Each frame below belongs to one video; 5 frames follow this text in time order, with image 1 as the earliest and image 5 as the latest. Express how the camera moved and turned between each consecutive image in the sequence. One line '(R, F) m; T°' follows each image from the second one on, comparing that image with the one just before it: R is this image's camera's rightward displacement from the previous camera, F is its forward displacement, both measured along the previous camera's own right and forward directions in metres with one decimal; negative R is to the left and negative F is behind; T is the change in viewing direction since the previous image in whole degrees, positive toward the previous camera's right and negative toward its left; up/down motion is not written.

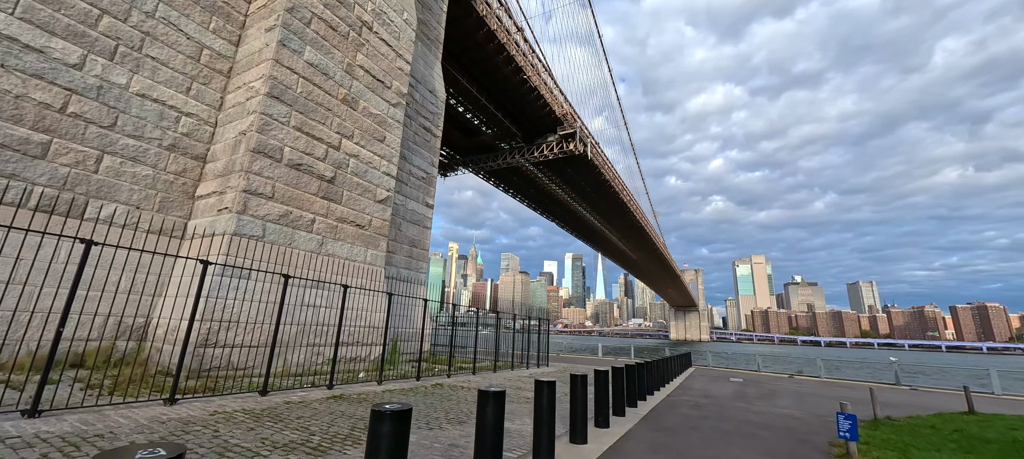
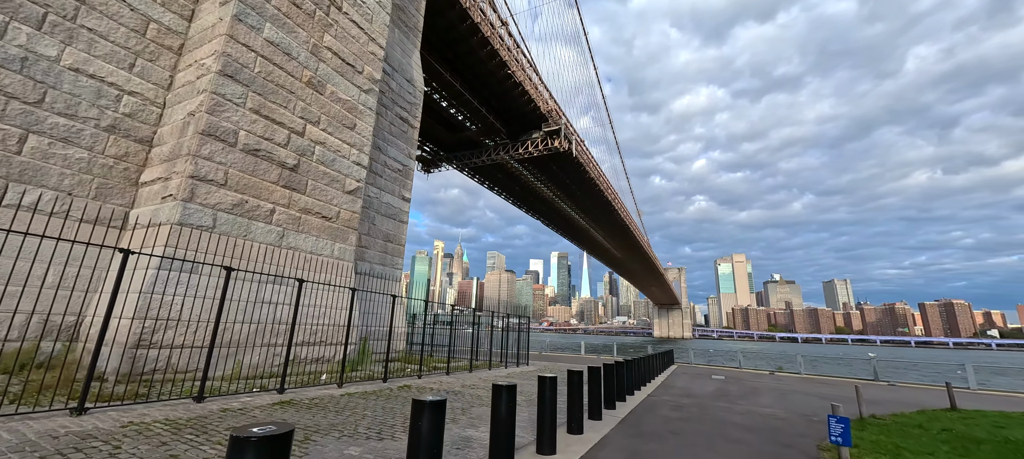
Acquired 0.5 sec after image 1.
(+0.2, +0.4) m; +2°
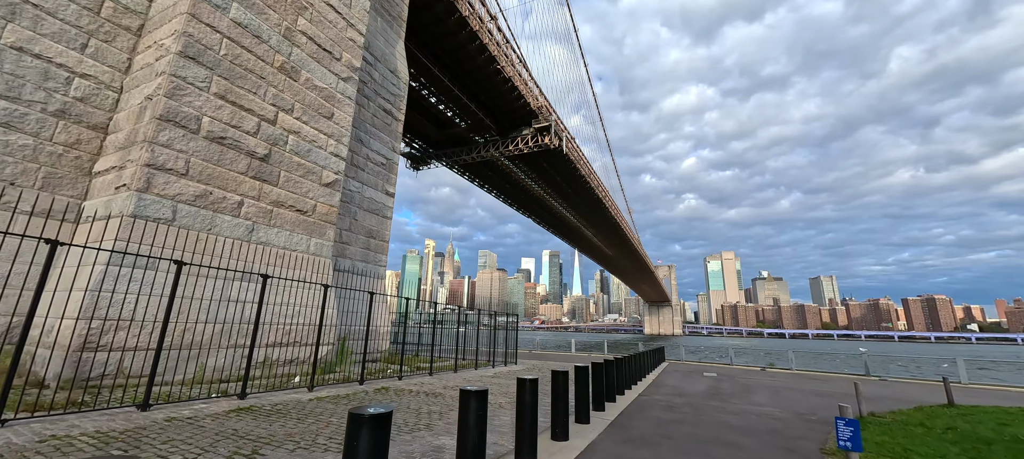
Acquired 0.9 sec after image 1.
(+0.1, +0.4) m; +1°
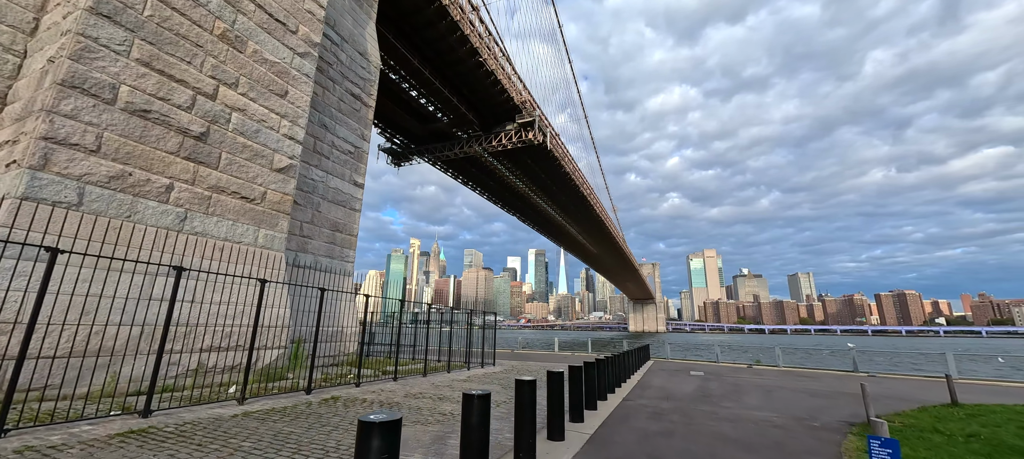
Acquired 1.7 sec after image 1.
(+0.2, +0.7) m; +2°
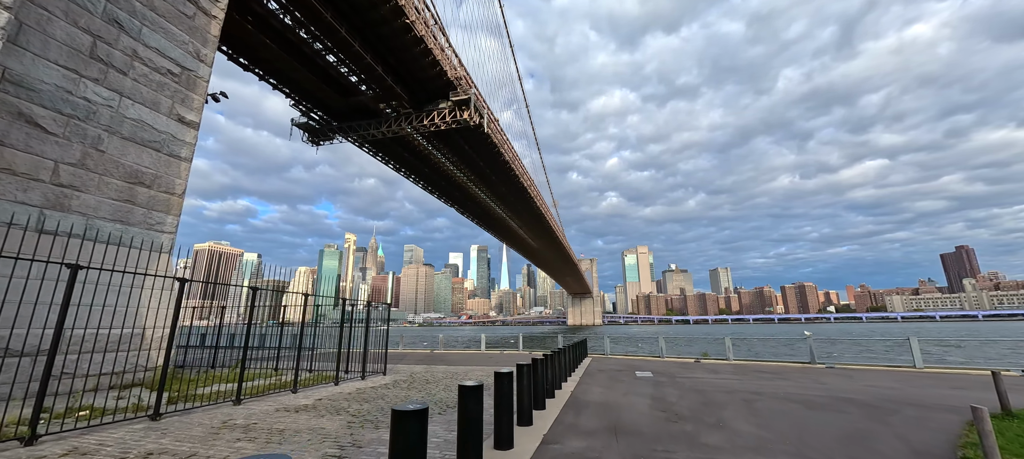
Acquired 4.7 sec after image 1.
(+0.9, +2.7) m; +8°
